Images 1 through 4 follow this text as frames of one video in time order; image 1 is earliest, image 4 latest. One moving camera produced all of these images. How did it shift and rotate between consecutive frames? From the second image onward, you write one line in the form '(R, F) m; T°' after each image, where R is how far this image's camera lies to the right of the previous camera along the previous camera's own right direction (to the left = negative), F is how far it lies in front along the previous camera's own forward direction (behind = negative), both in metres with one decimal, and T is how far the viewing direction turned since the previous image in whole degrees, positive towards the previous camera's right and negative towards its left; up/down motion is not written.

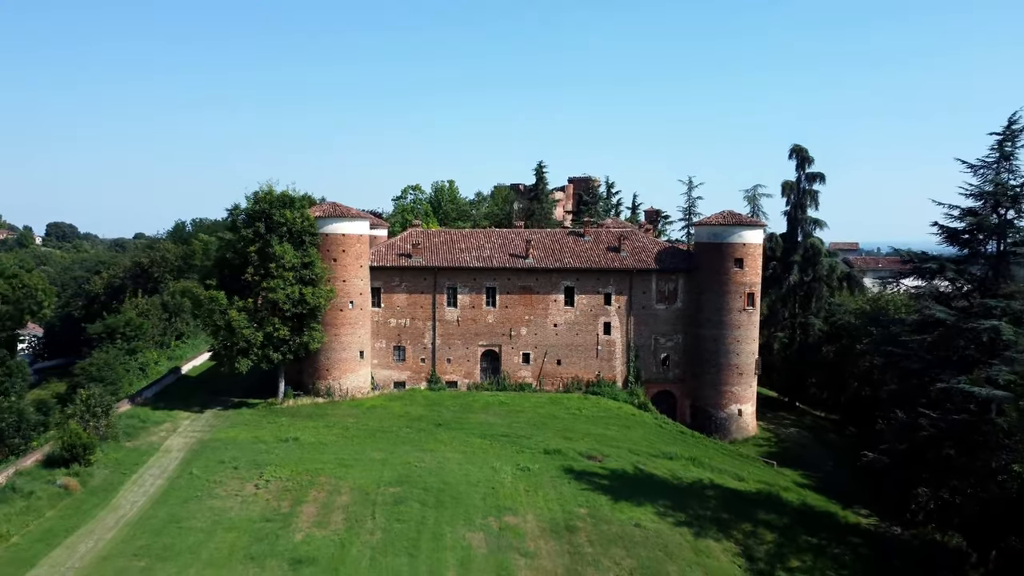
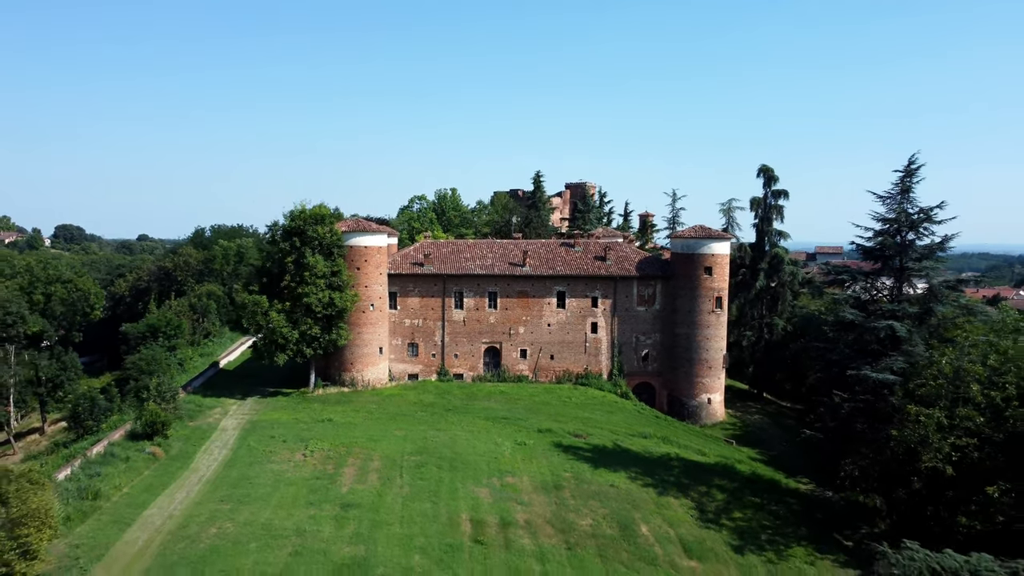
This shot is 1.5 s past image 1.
(0.0, -4.7) m; 0°
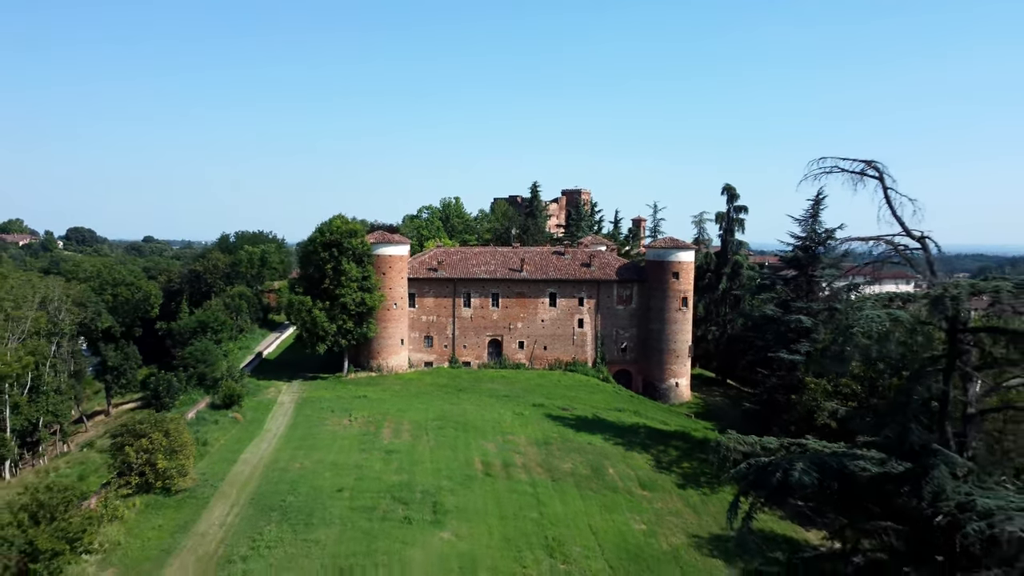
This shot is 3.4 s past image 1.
(0.0, -7.1) m; 0°
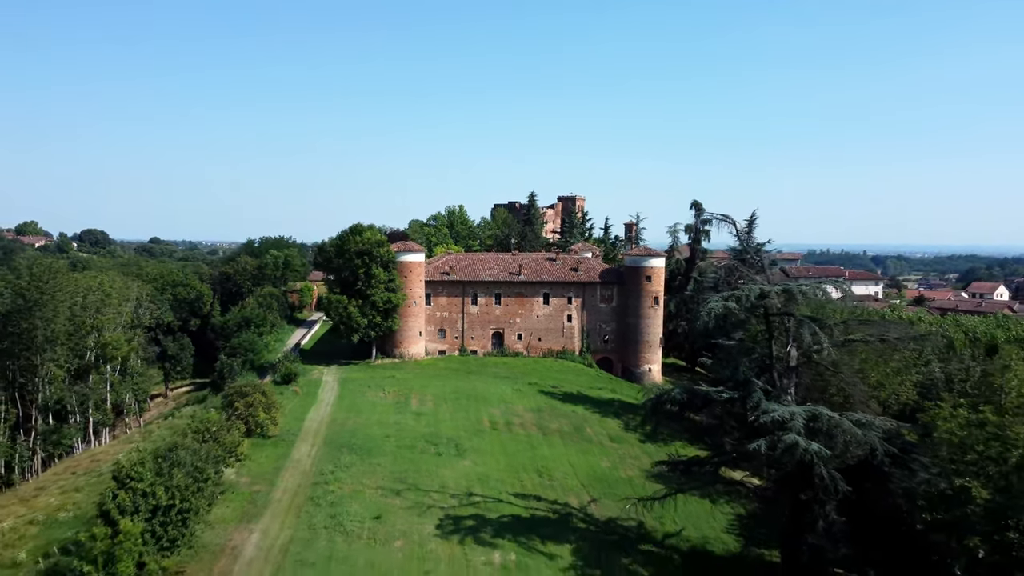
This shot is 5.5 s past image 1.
(-0.1, -8.5) m; 0°
